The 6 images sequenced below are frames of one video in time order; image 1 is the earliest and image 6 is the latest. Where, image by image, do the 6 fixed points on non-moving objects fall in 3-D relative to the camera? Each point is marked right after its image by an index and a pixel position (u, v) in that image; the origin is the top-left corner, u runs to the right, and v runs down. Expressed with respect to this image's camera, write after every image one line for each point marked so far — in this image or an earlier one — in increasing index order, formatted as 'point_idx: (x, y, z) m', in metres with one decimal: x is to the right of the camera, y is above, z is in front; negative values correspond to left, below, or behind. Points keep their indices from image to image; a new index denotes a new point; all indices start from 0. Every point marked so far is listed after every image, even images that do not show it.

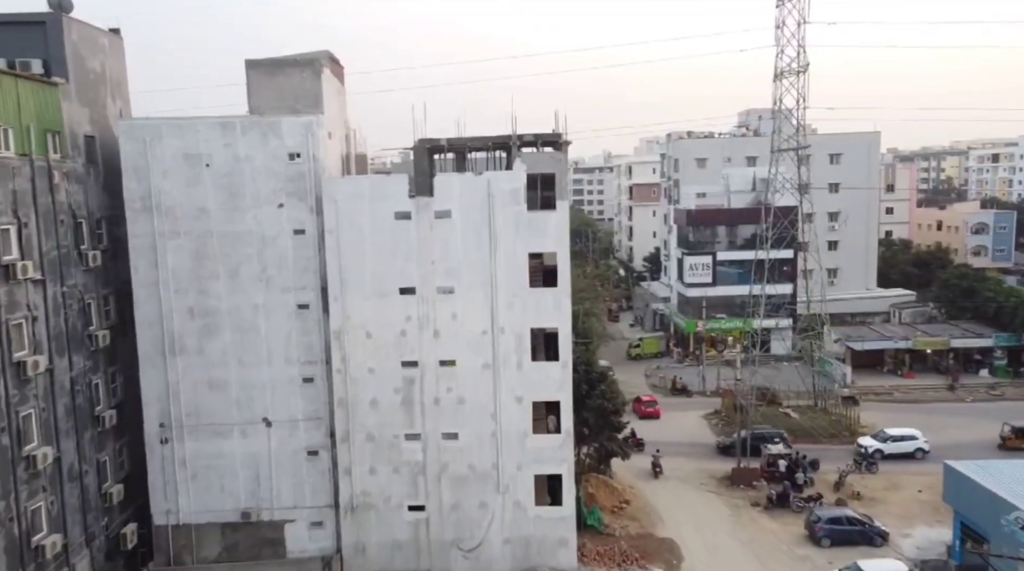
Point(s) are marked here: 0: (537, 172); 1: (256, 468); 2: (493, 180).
0: (+0.6, +2.7, +19.4) m
1: (-6.3, -4.5, +19.9) m
2: (-0.5, +2.5, +19.3) m
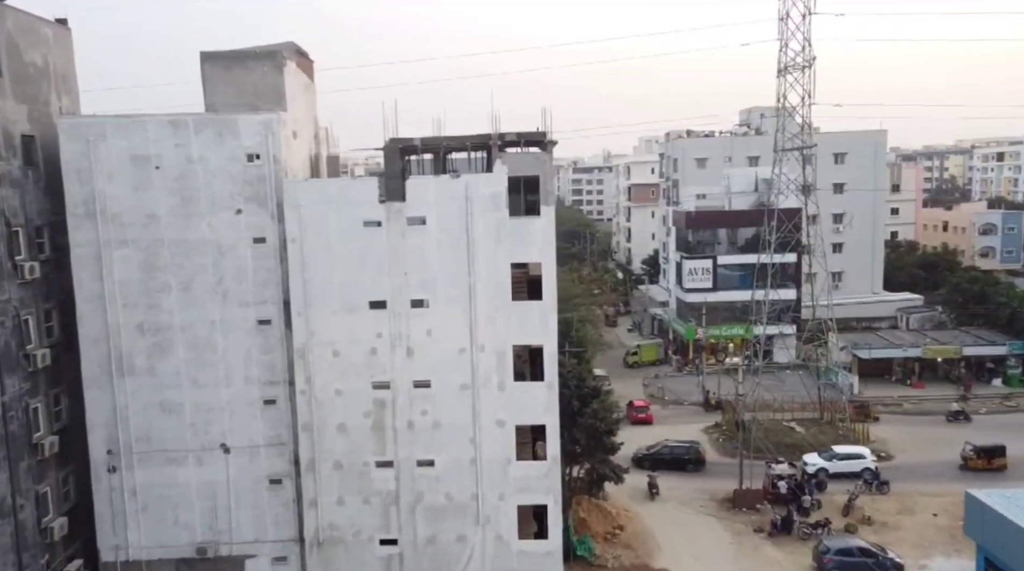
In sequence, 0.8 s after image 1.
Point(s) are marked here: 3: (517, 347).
0: (+0.2, +2.4, +17.7) m
1: (-6.8, -4.8, +18.2) m
2: (-0.9, +2.2, +17.6) m
3: (+0.1, -1.4, +18.2) m
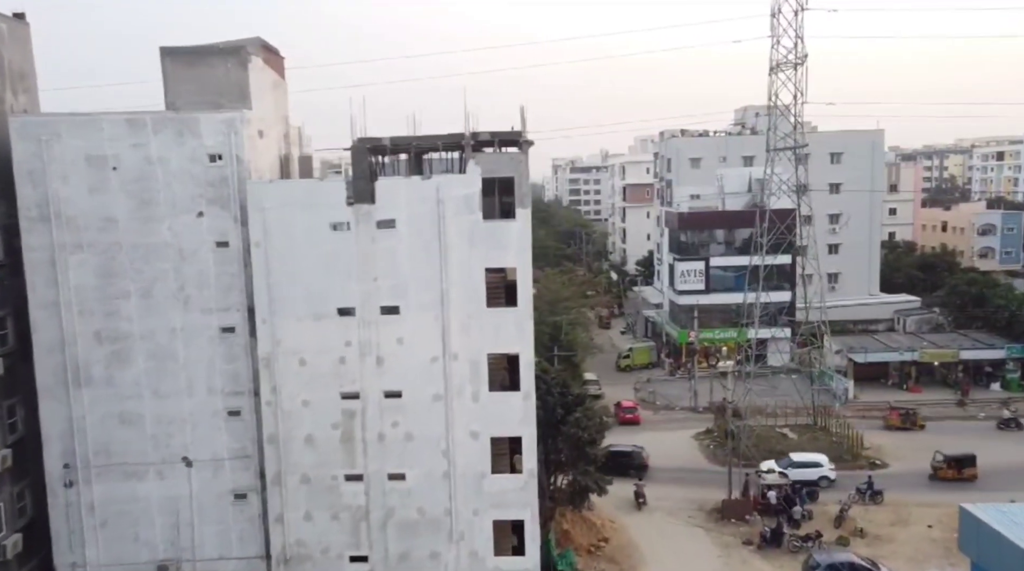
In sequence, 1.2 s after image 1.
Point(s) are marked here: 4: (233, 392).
0: (-0.4, +2.3, +16.9) m
1: (-7.3, -5.0, +17.5) m
2: (-1.4, +2.1, +16.8) m
3: (-0.4, -1.5, +17.4) m
4: (-6.0, -2.3, +17.3) m
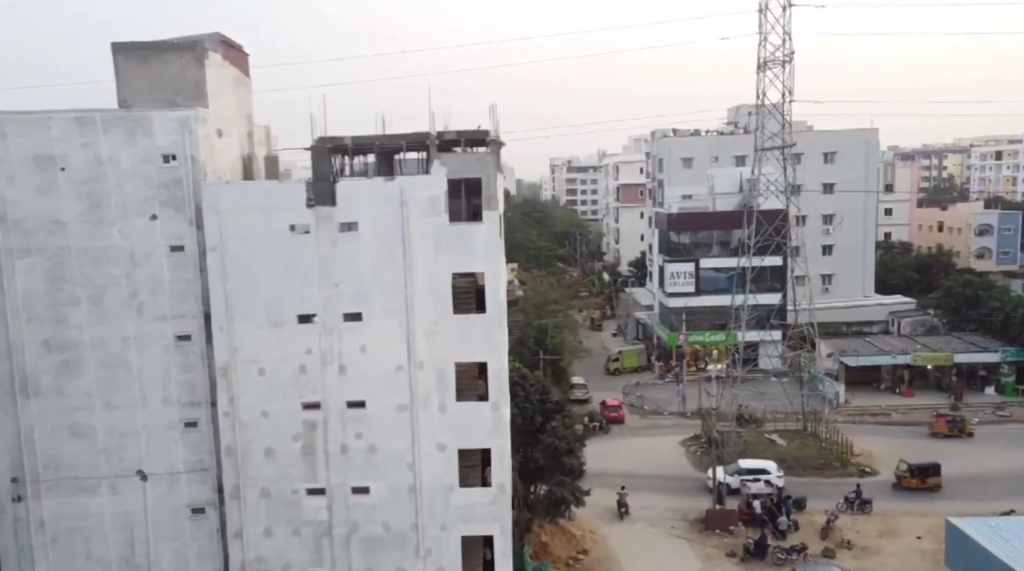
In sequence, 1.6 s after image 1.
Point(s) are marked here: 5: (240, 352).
0: (-1.0, +2.2, +16.2) m
1: (-8.0, -5.1, +16.8) m
2: (-2.1, +2.0, +16.1) m
3: (-1.1, -1.6, +16.7) m
4: (-6.7, -2.4, +16.6) m
5: (-5.6, -1.3, +16.4) m
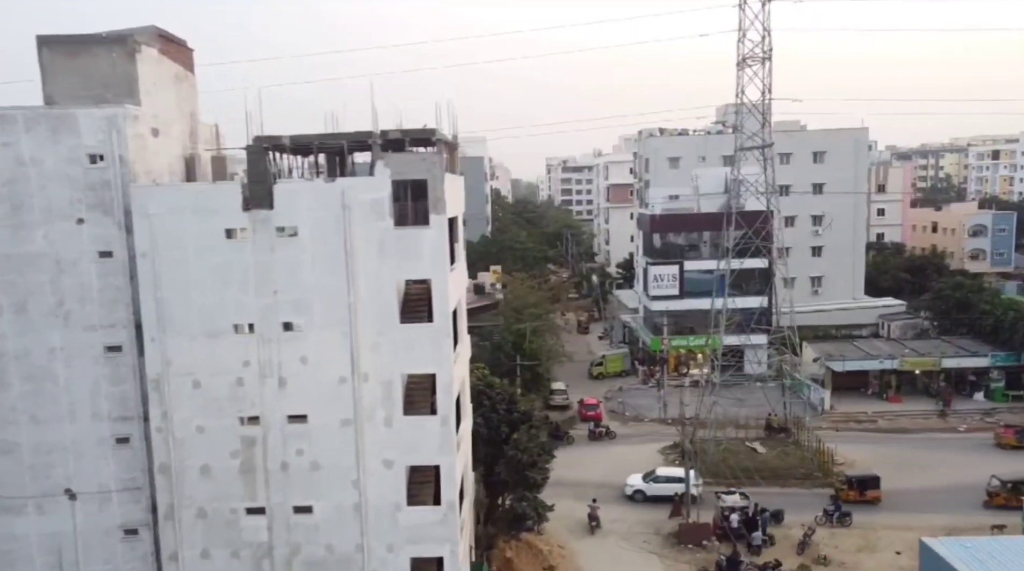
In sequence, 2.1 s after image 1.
0: (-2.0, +2.0, +15.3) m
1: (-9.0, -5.2, +15.8) m
2: (-3.1, +1.8, +15.2) m
3: (-2.1, -1.8, +15.8) m
4: (-7.7, -2.6, +15.7) m
5: (-6.5, -1.5, +15.5) m
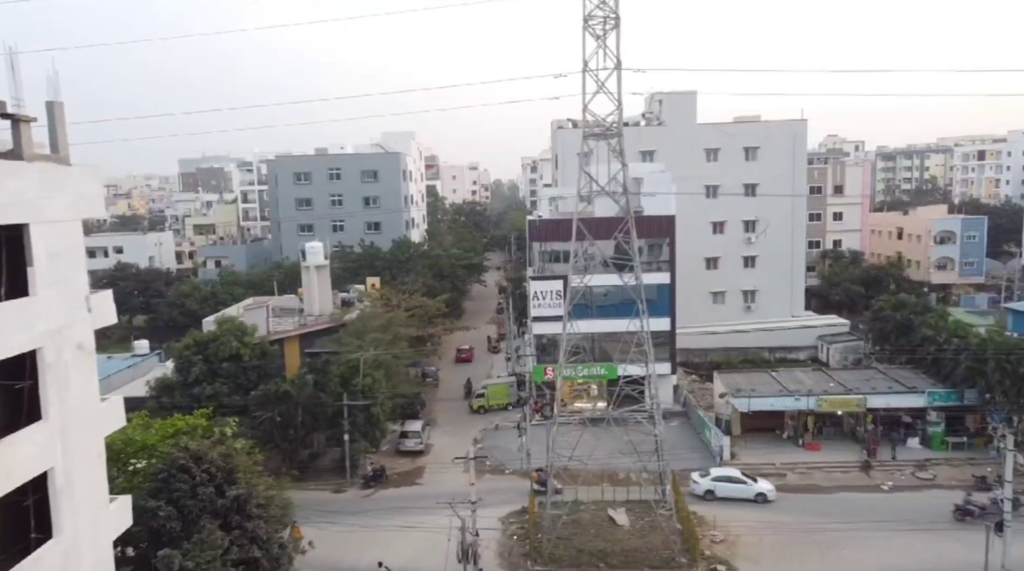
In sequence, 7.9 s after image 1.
0: (-8.0, +1.3, +8.8) m
1: (-14.9, -5.9, +9.3) m
2: (-9.0, +1.1, +8.7) m
3: (-8.0, -2.5, +9.3) m
4: (-13.6, -3.3, +9.1) m
5: (-12.5, -2.2, +9.0) m
